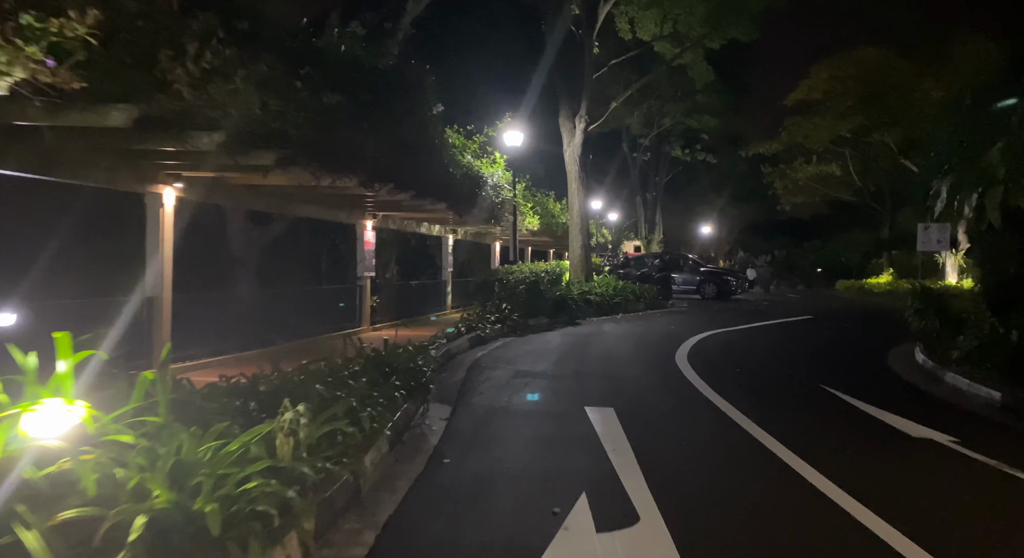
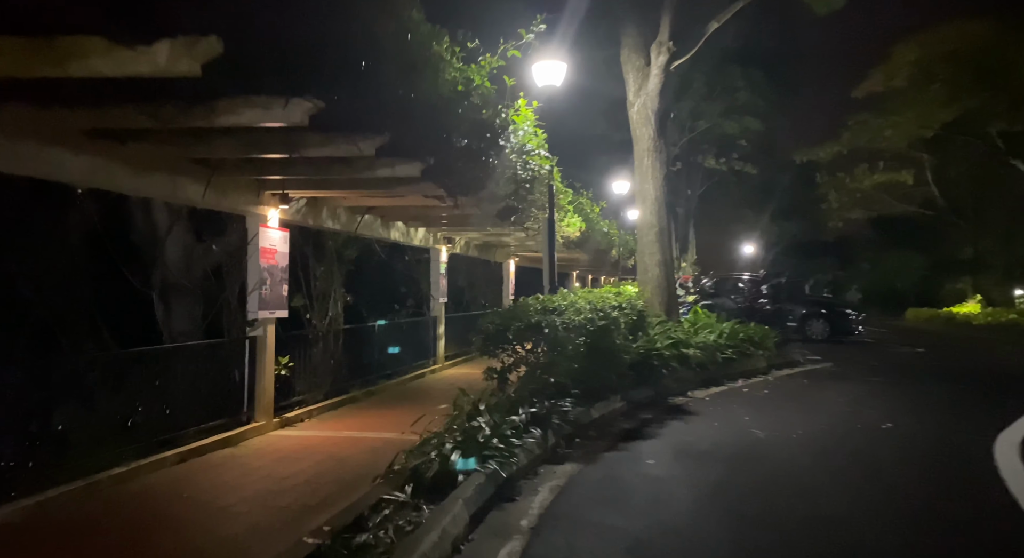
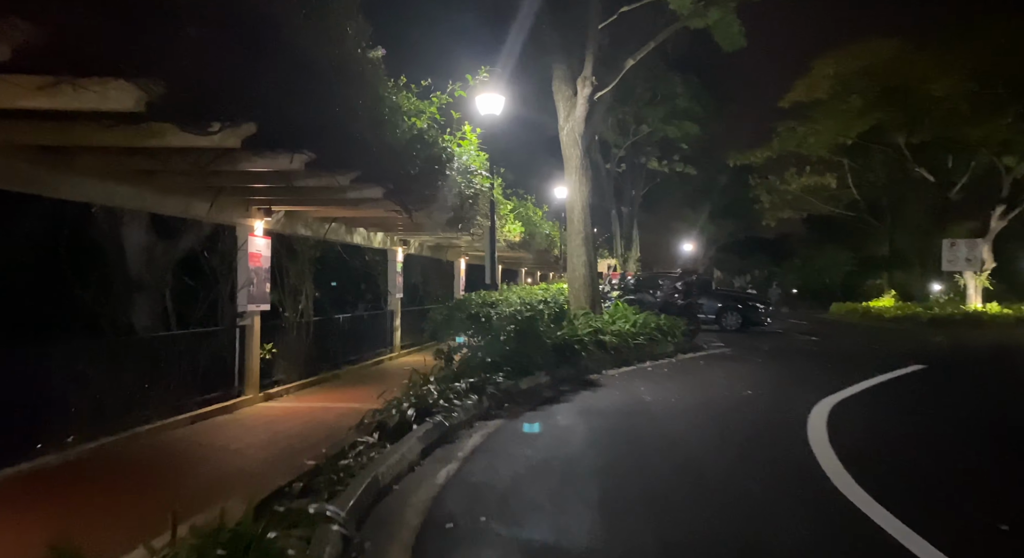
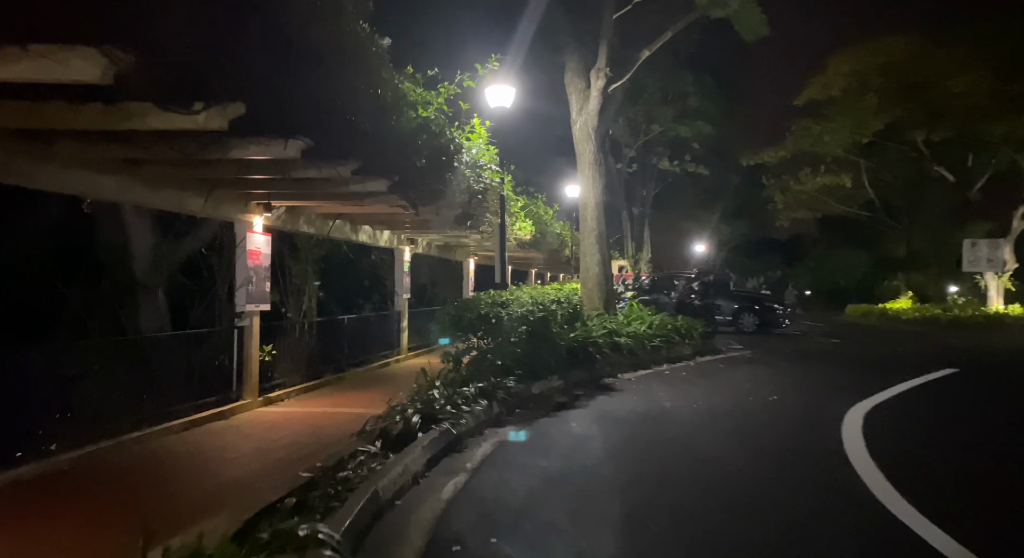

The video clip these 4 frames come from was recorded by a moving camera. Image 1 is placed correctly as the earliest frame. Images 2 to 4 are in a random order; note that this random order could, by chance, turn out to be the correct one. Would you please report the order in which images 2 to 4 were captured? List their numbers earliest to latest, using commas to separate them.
3, 4, 2
